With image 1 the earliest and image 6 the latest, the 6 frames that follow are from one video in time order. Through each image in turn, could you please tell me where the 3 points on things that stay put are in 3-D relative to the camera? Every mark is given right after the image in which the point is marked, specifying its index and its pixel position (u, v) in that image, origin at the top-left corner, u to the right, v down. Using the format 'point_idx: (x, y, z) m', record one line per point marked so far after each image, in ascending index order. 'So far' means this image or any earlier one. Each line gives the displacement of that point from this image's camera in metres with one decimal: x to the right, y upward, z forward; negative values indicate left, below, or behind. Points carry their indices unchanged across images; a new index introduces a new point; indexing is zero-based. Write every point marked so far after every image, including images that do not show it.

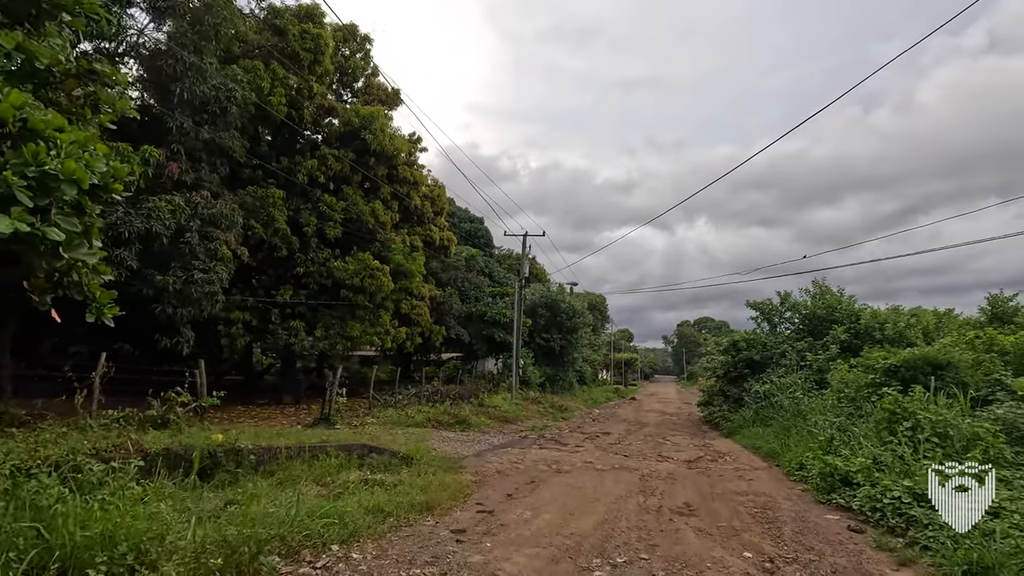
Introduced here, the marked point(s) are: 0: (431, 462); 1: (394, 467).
0: (-1.2, -2.6, +8.0) m
1: (-1.6, -2.5, +7.2) m
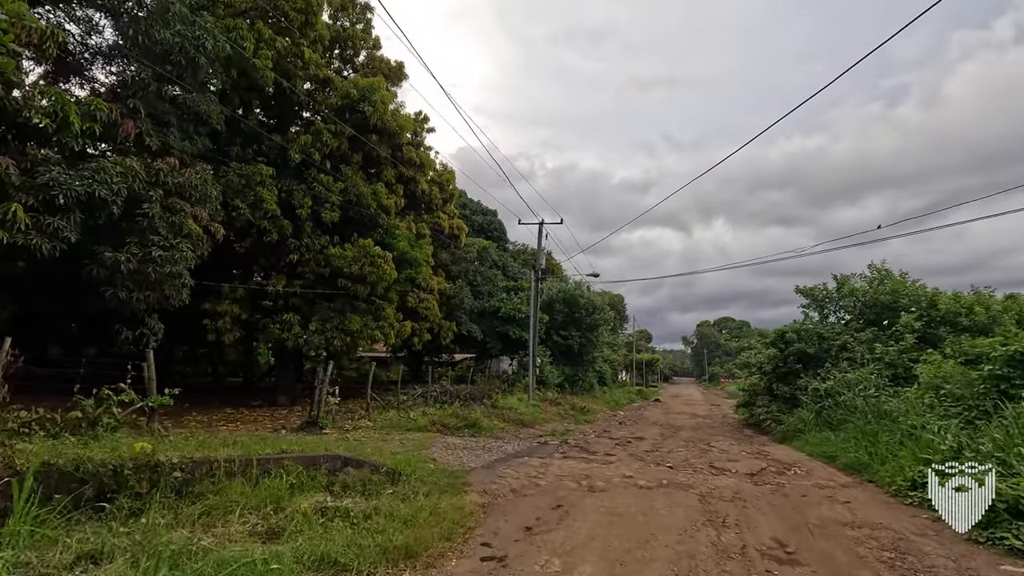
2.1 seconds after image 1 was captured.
0: (-1.0, -2.2, +6.2) m
1: (-1.4, -2.1, +5.4) m
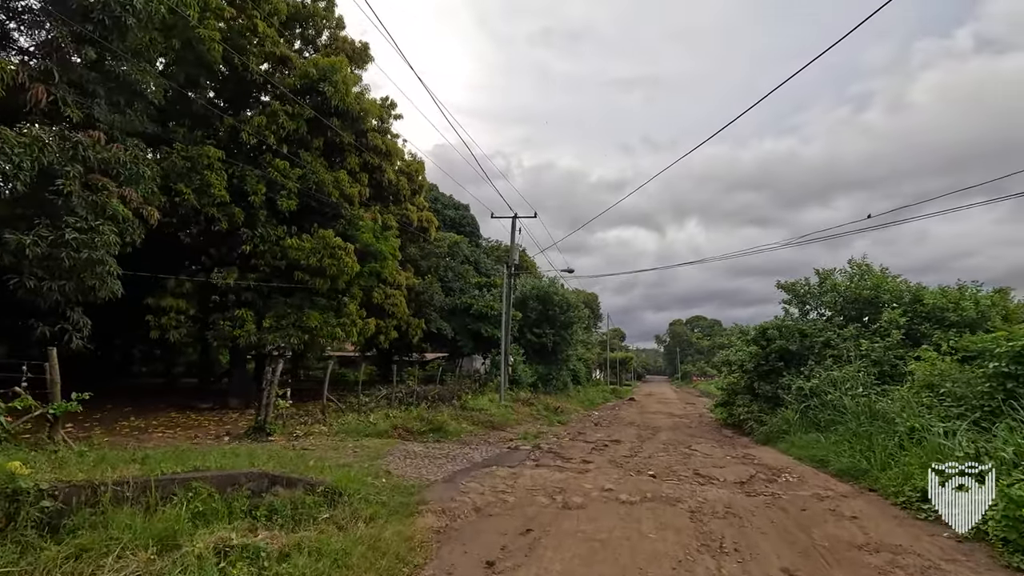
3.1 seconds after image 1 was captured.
0: (-1.4, -2.0, +5.2) m
1: (-1.7, -1.9, +4.5) m
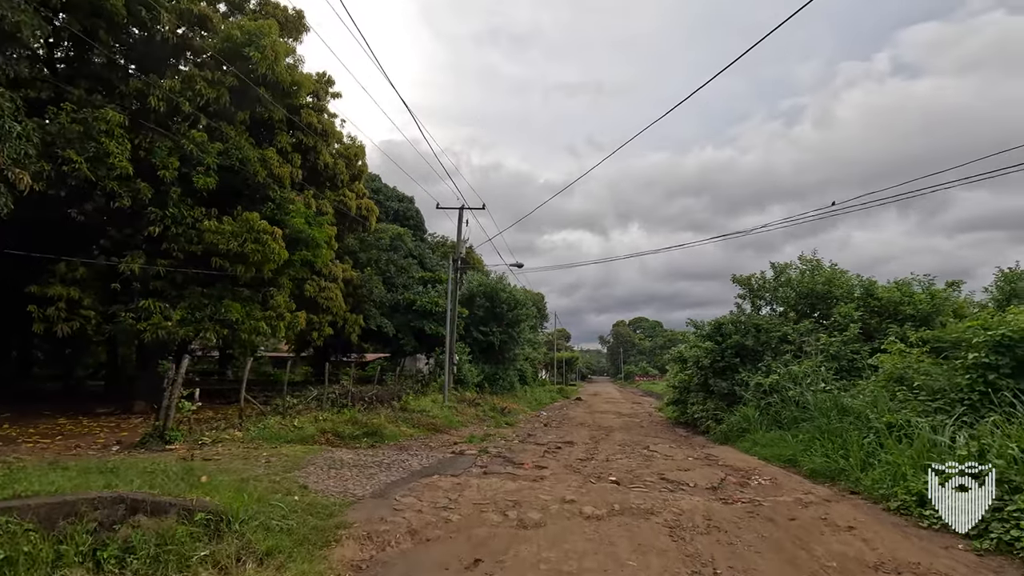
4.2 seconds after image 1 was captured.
0: (-1.8, -1.8, +4.1) m
1: (-2.1, -1.6, +3.3) m
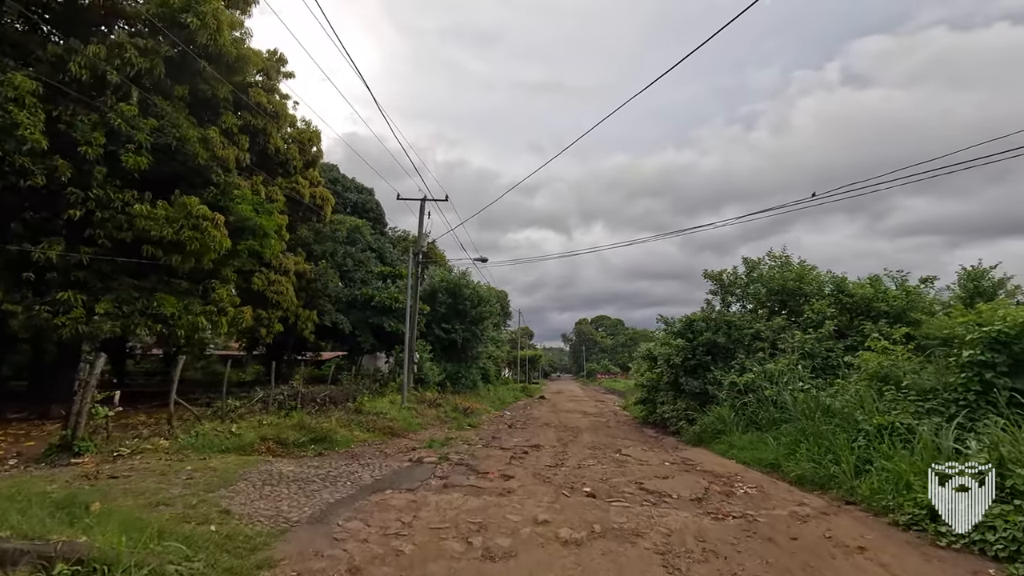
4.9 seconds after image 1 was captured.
0: (-2.0, -1.6, +3.2) m
1: (-2.2, -1.5, +2.4) m
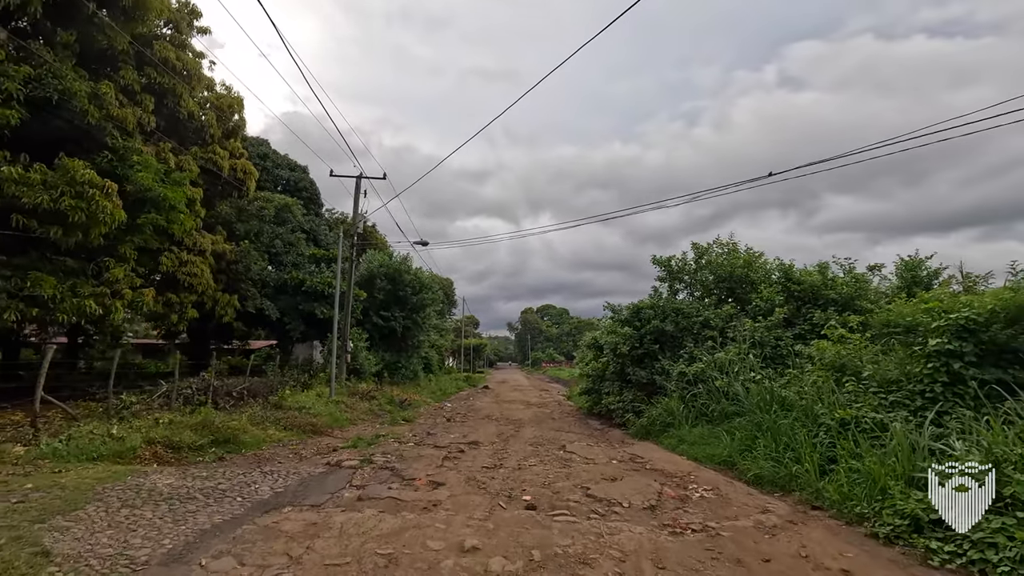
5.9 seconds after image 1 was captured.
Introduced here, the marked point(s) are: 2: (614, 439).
0: (-2.4, -1.5, +2.1) m
1: (-2.5, -1.4, +1.3) m
2: (+1.9, -2.8, +10.0) m
